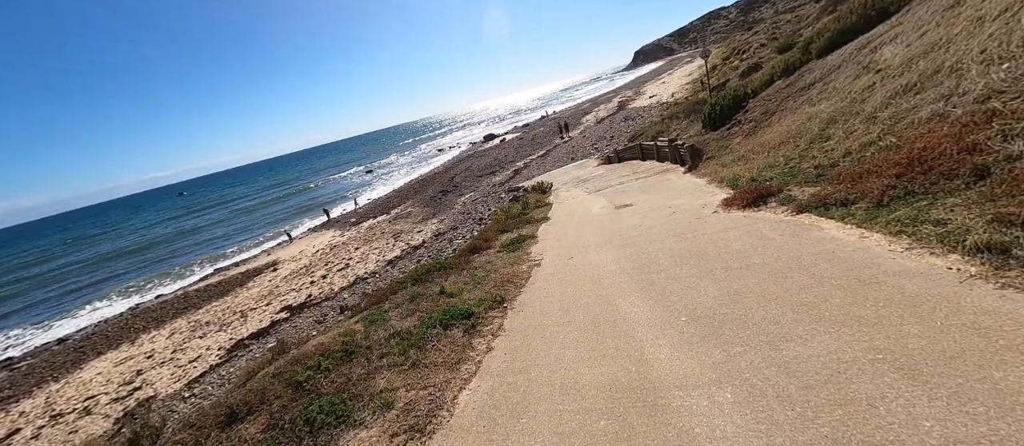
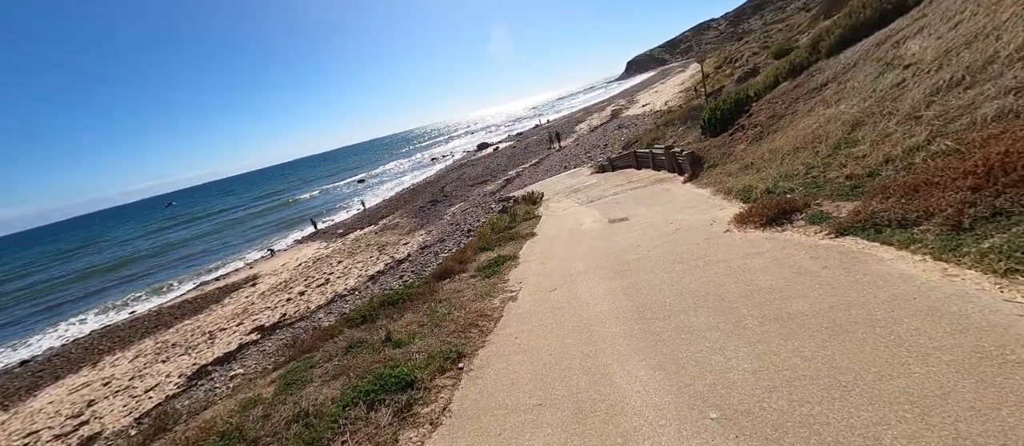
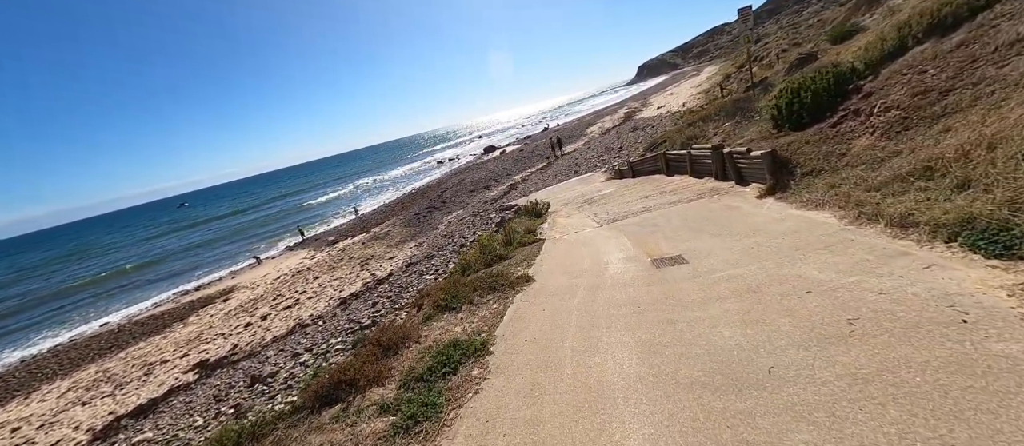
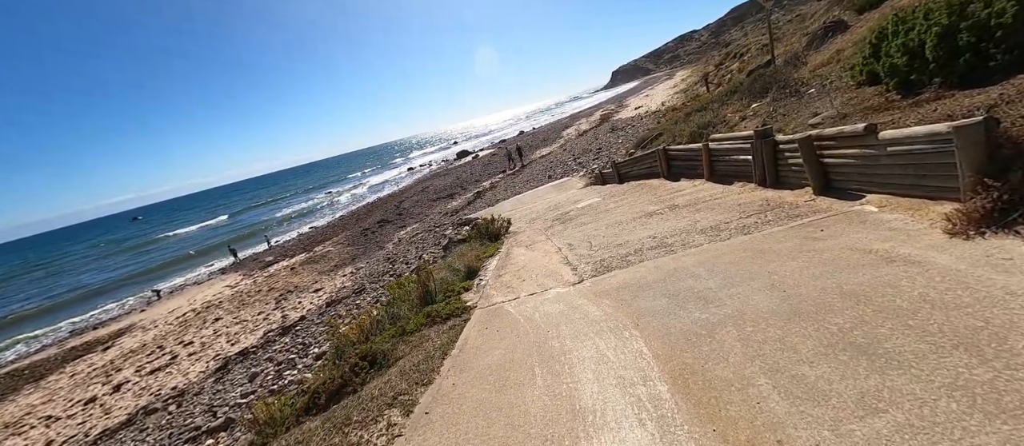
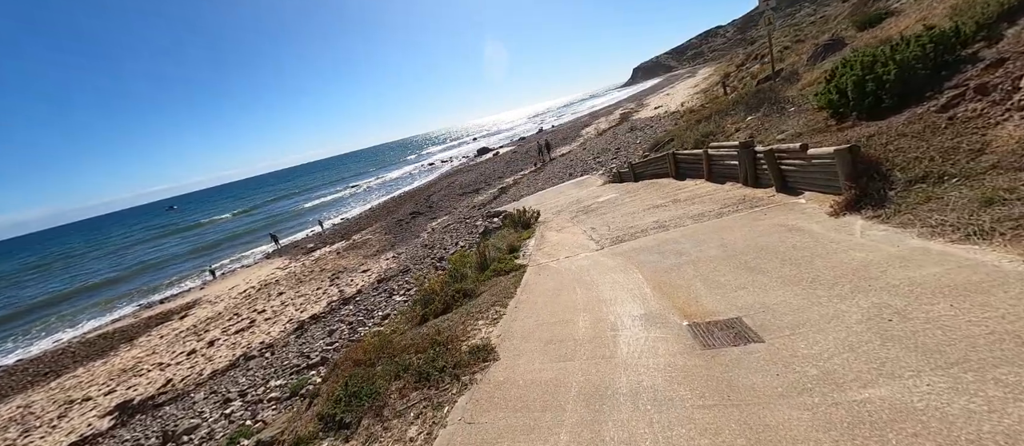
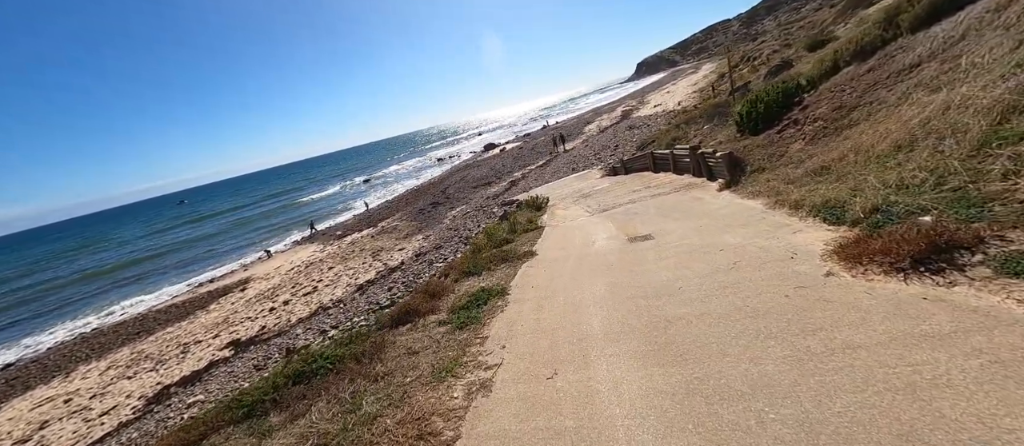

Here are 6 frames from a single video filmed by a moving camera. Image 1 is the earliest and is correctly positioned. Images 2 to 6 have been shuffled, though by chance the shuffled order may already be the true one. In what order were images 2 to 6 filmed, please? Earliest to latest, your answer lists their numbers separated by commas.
2, 6, 3, 5, 4
